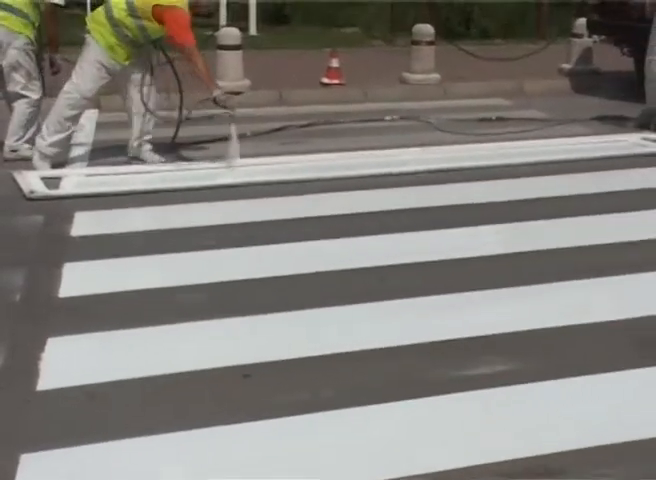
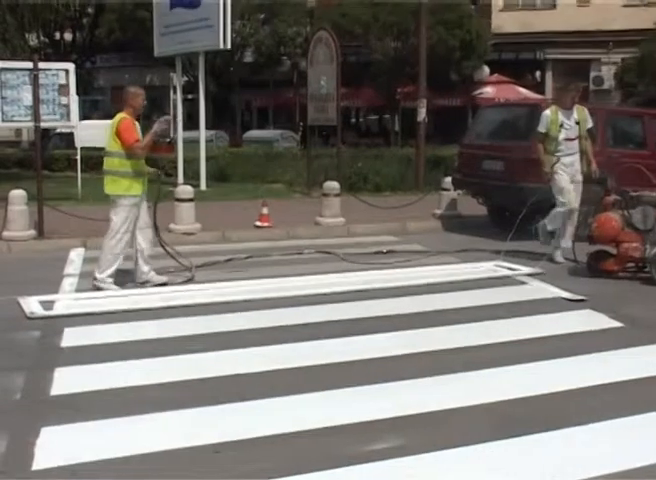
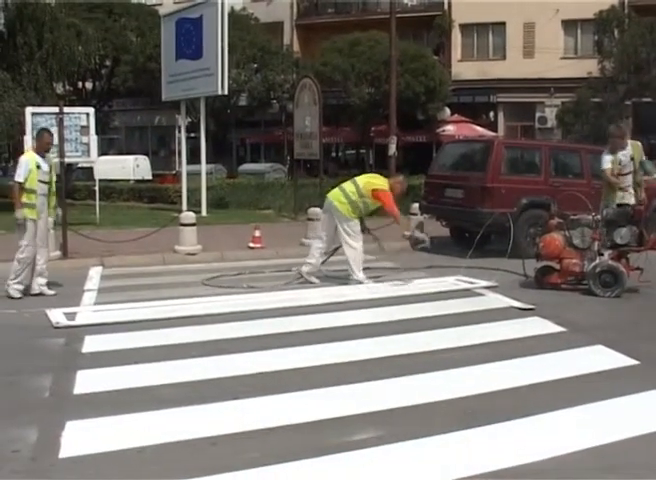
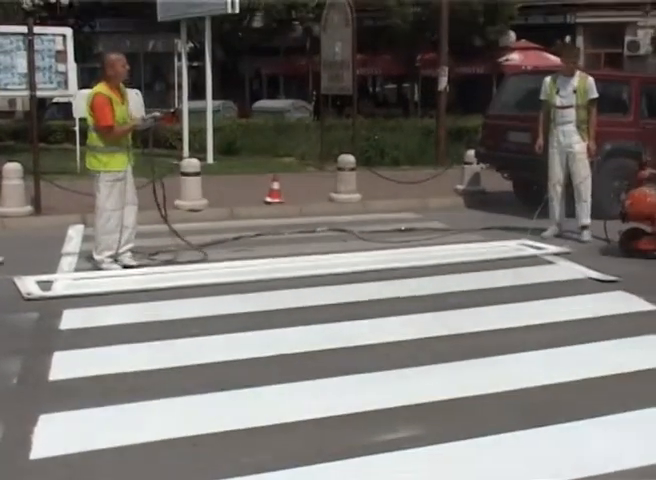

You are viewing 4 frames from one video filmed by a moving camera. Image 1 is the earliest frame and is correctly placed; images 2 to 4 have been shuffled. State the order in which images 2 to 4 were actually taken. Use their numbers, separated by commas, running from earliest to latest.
4, 2, 3
